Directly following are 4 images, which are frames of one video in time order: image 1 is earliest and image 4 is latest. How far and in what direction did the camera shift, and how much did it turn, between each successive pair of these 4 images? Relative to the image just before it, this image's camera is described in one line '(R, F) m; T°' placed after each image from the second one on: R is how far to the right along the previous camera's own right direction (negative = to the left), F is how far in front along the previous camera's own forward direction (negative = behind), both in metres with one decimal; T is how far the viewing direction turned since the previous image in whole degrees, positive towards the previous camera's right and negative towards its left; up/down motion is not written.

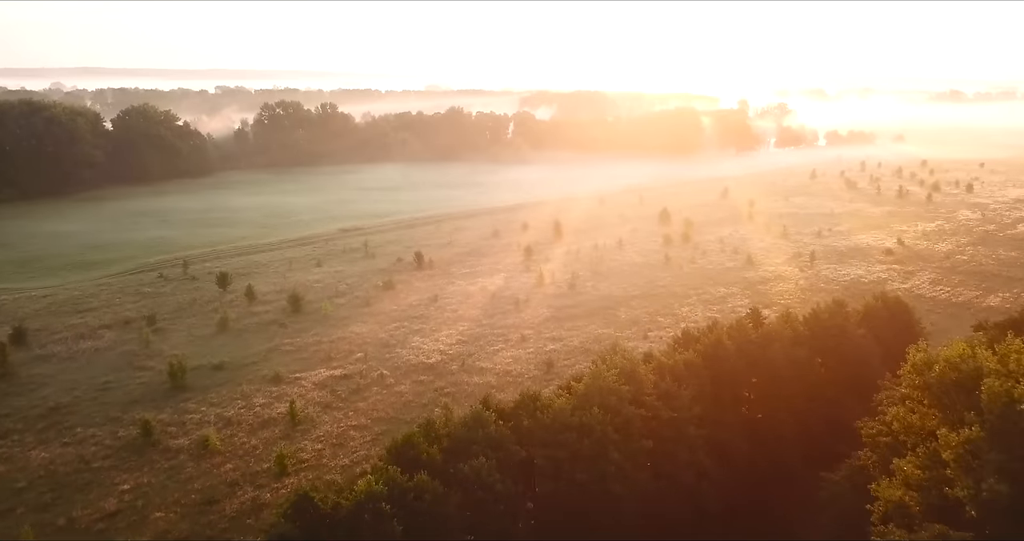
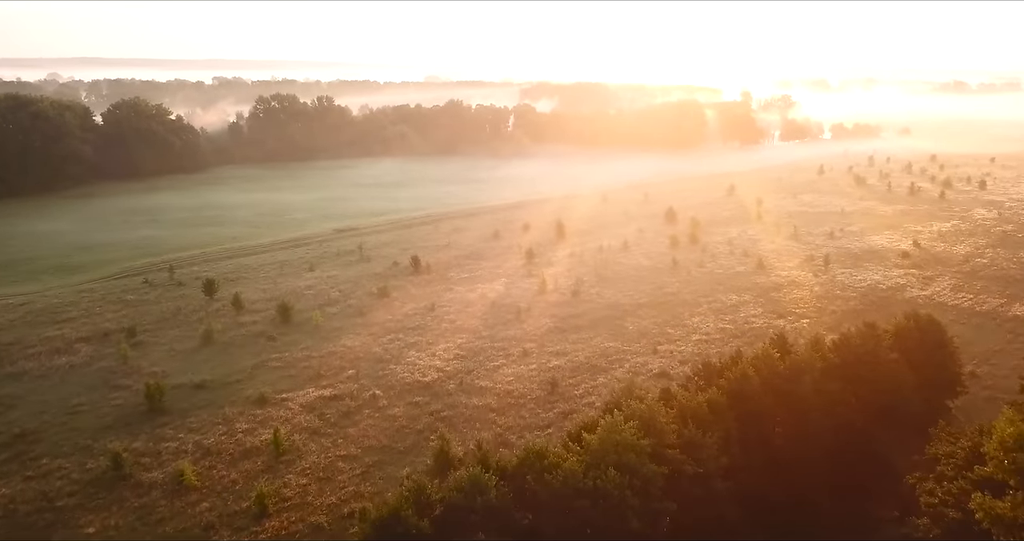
(0.0, +1.0) m; 0°
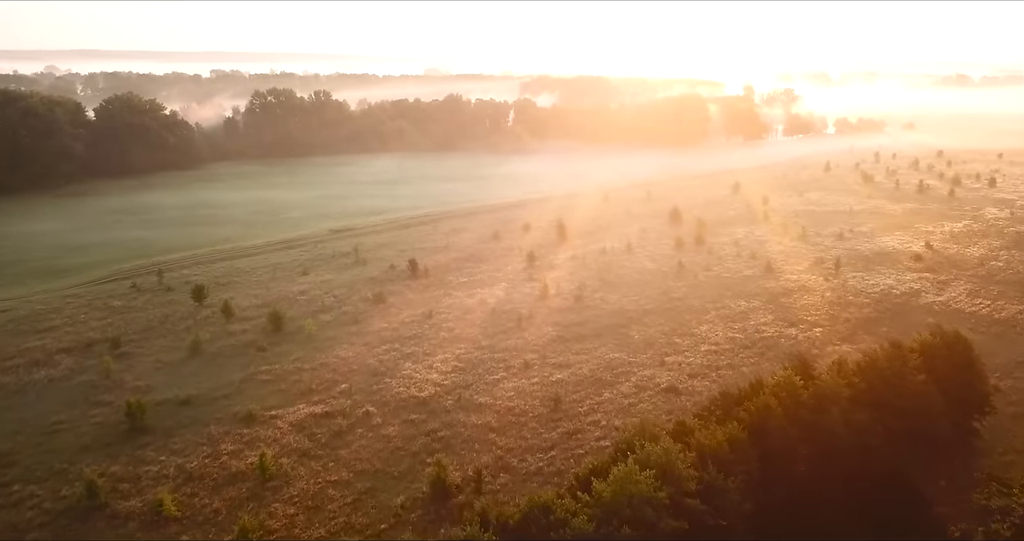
(0.0, +0.7) m; 0°
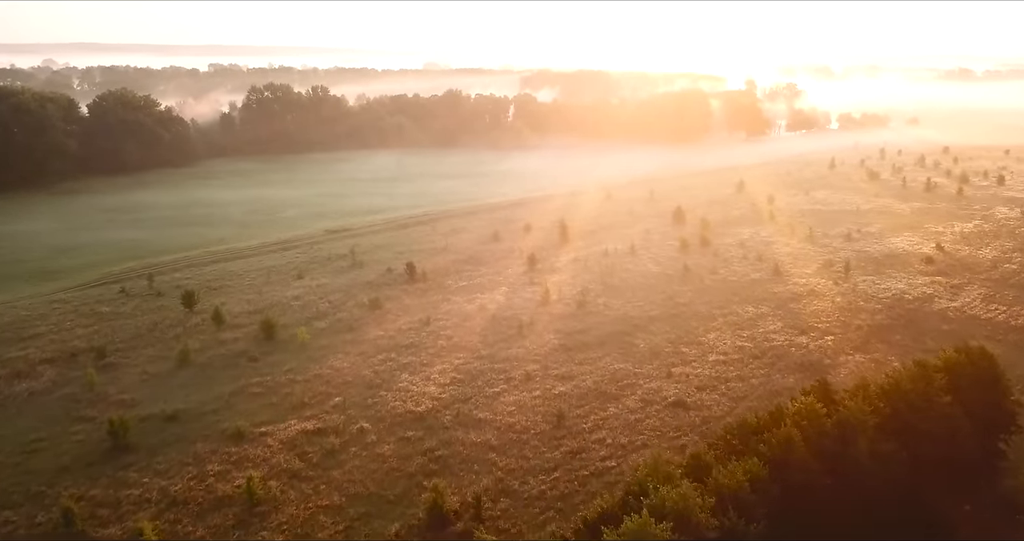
(0.0, +0.6) m; 0°
